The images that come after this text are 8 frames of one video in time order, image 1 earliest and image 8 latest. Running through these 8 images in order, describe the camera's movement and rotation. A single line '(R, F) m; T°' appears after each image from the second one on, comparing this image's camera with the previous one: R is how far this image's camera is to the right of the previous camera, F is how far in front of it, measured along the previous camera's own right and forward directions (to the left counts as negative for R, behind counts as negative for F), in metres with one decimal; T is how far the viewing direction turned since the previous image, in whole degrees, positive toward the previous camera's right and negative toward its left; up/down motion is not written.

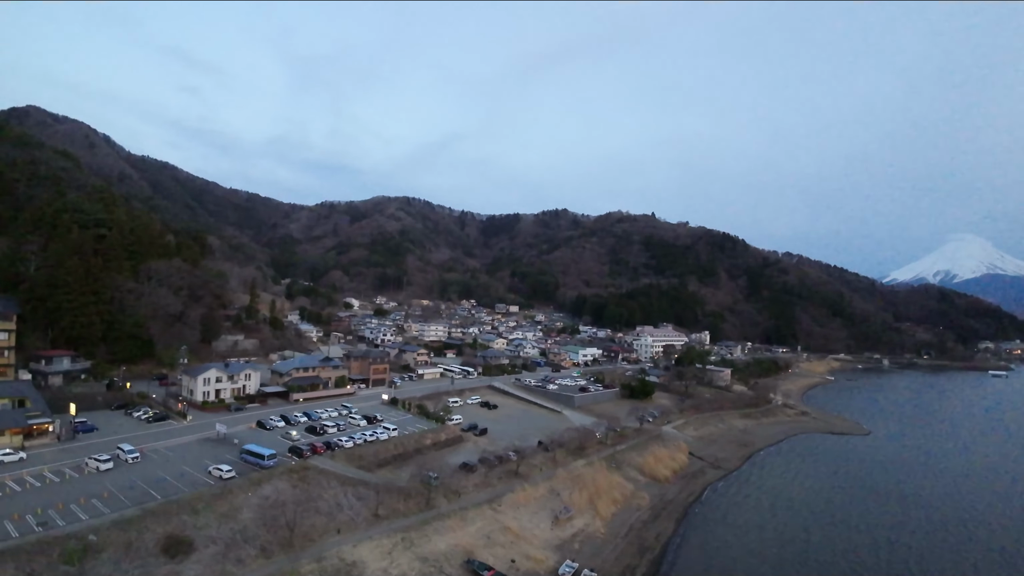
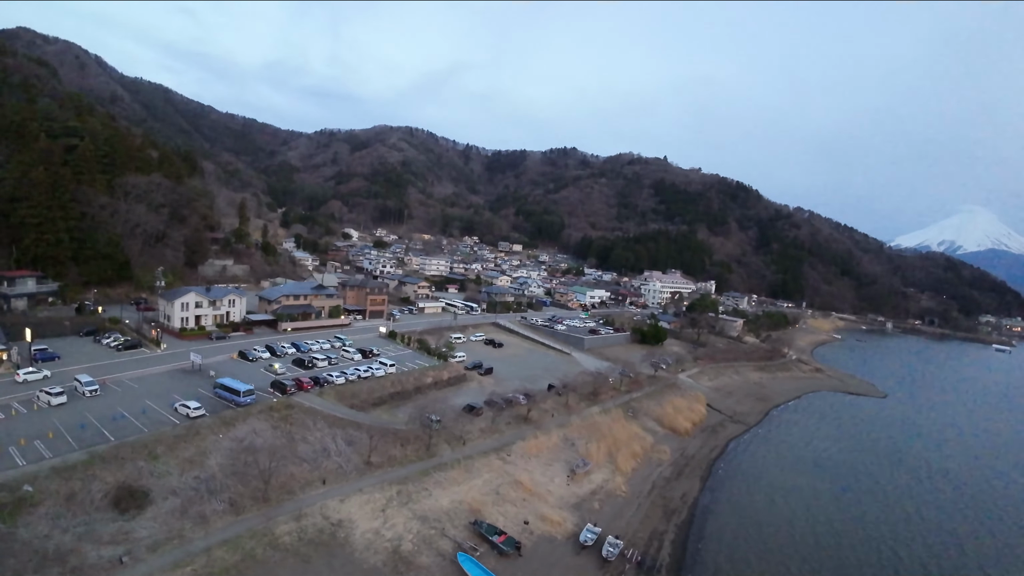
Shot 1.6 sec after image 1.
(-0.4, +1.7) m; 0°
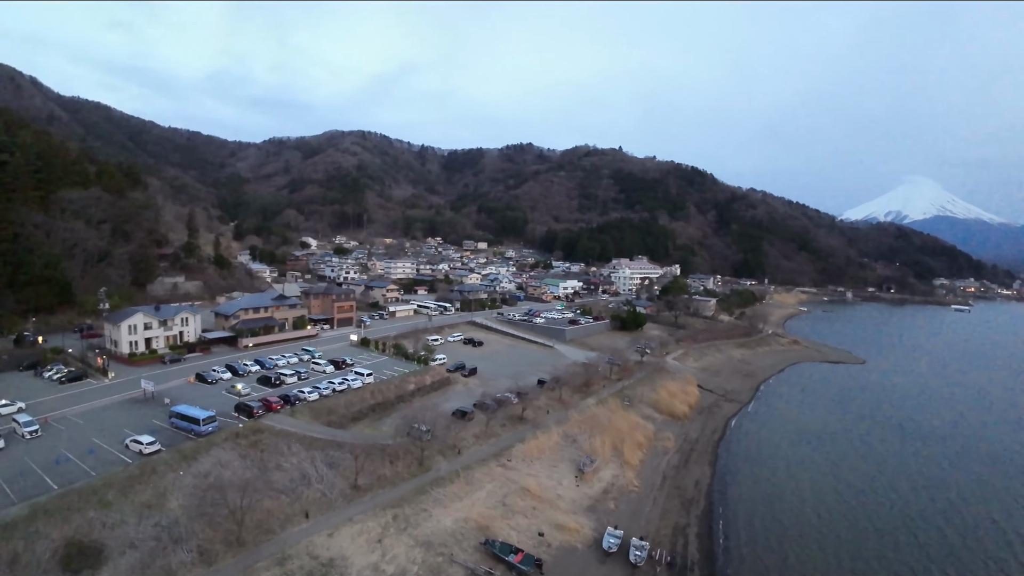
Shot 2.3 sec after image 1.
(-0.4, +0.8) m; +4°
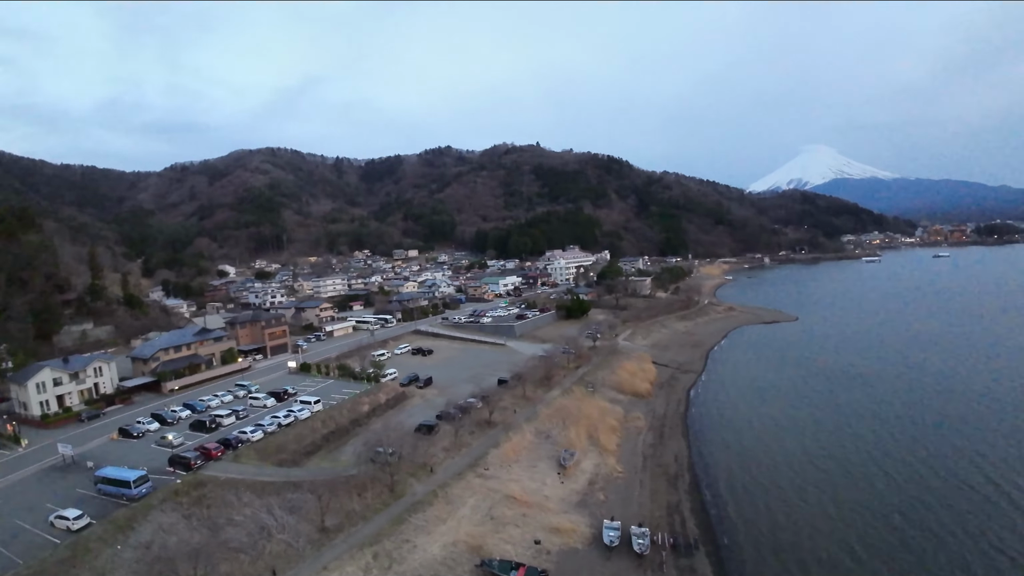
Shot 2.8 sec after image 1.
(-0.4, +0.6) m; +8°
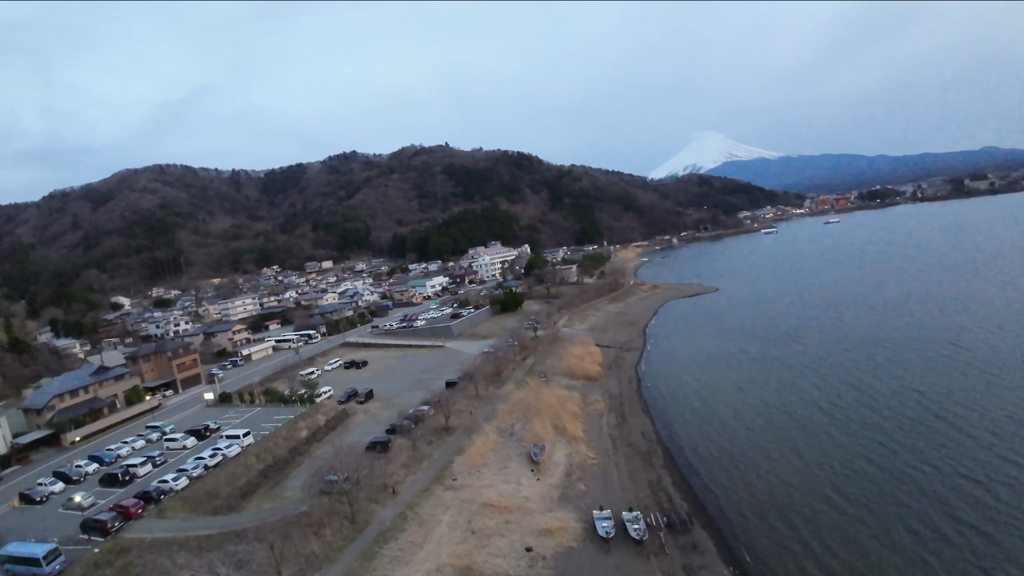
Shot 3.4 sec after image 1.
(-0.5, +0.7) m; +9°
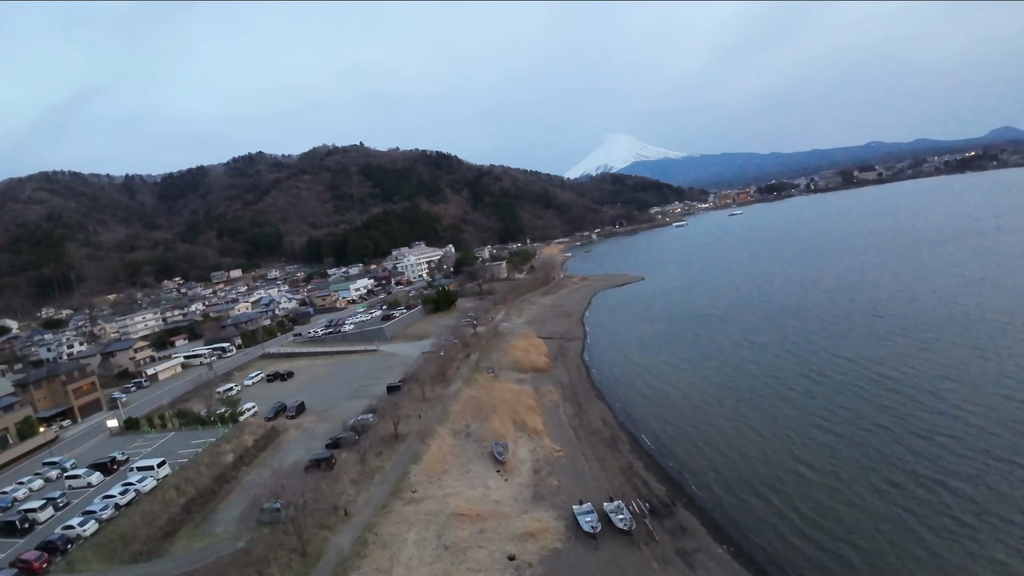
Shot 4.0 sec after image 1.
(-0.5, +0.6) m; +9°
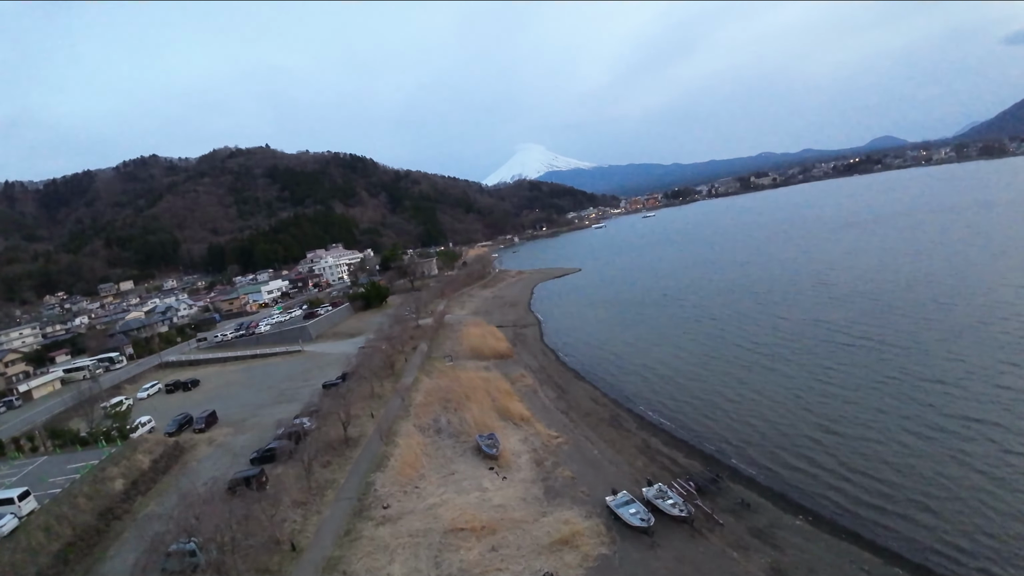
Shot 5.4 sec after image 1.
(-0.8, +1.6) m; +9°
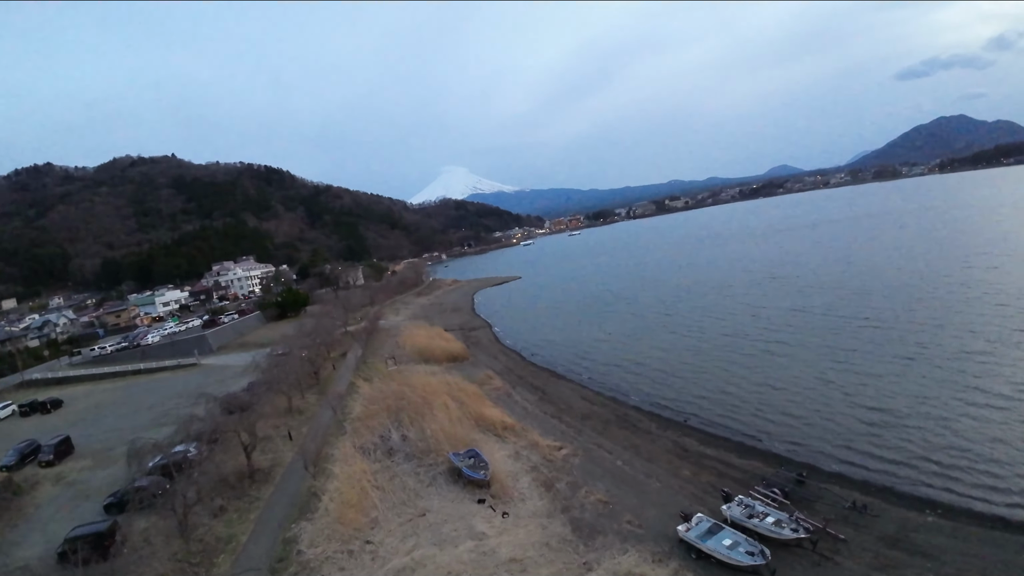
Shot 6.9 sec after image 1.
(-0.6, +1.8) m; +9°
